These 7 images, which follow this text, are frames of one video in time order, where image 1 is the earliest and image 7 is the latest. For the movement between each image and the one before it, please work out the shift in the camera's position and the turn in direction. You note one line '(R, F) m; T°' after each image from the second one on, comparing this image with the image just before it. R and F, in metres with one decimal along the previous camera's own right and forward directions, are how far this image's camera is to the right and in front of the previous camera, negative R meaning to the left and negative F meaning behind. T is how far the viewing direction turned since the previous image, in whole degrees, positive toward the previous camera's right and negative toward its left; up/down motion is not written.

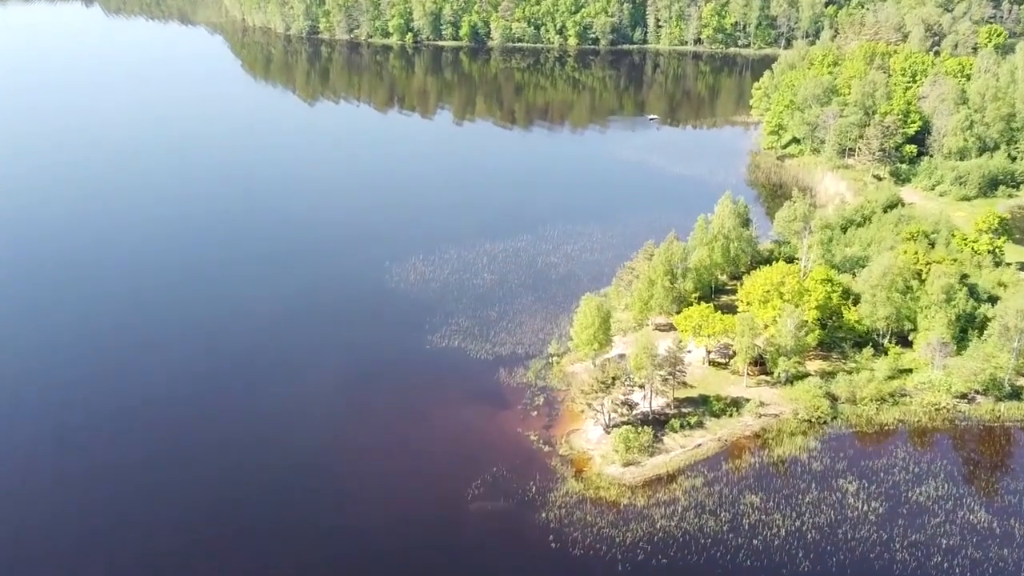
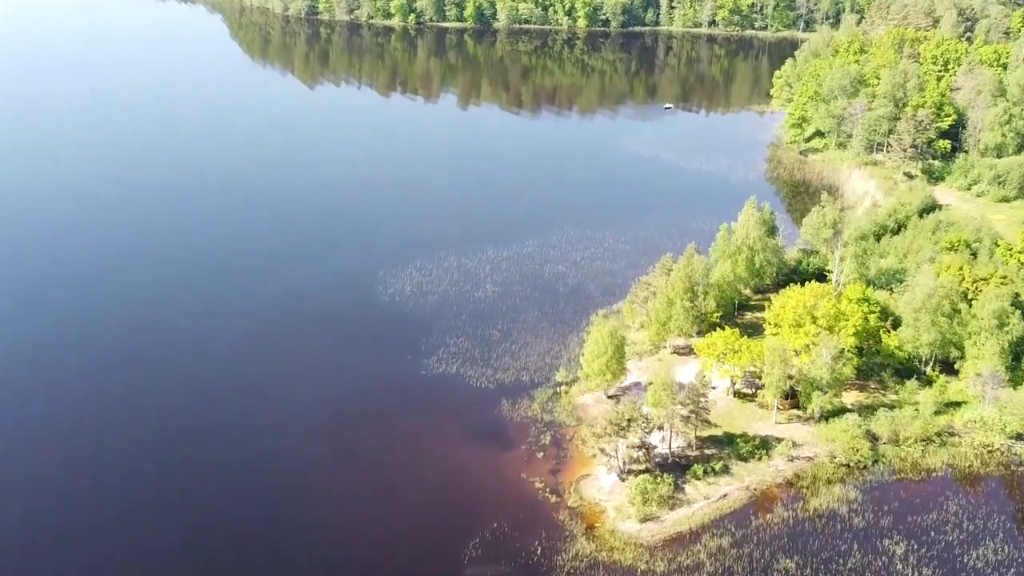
(+0.1, +4.9) m; 0°
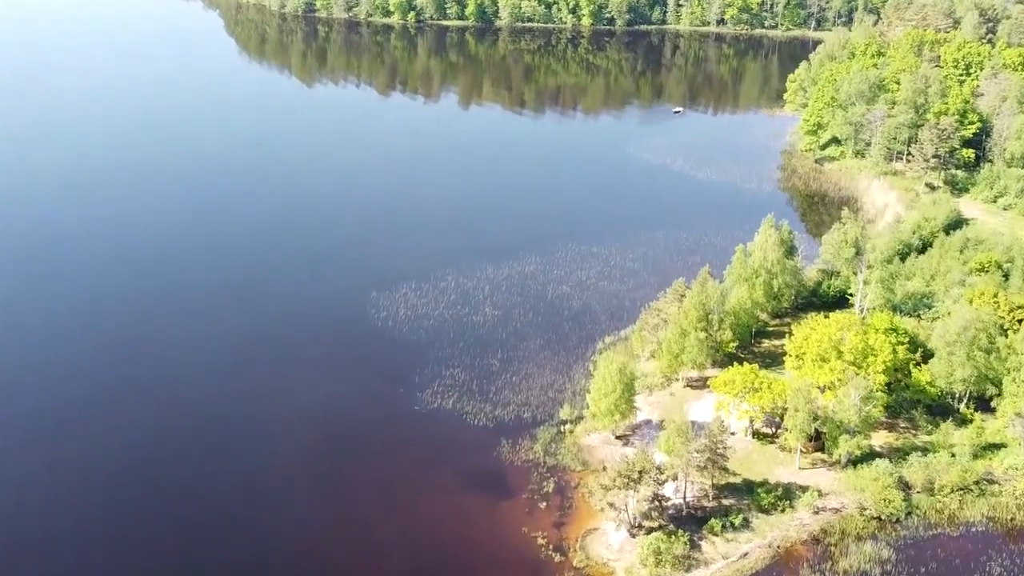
(+0.1, +3.5) m; 0°
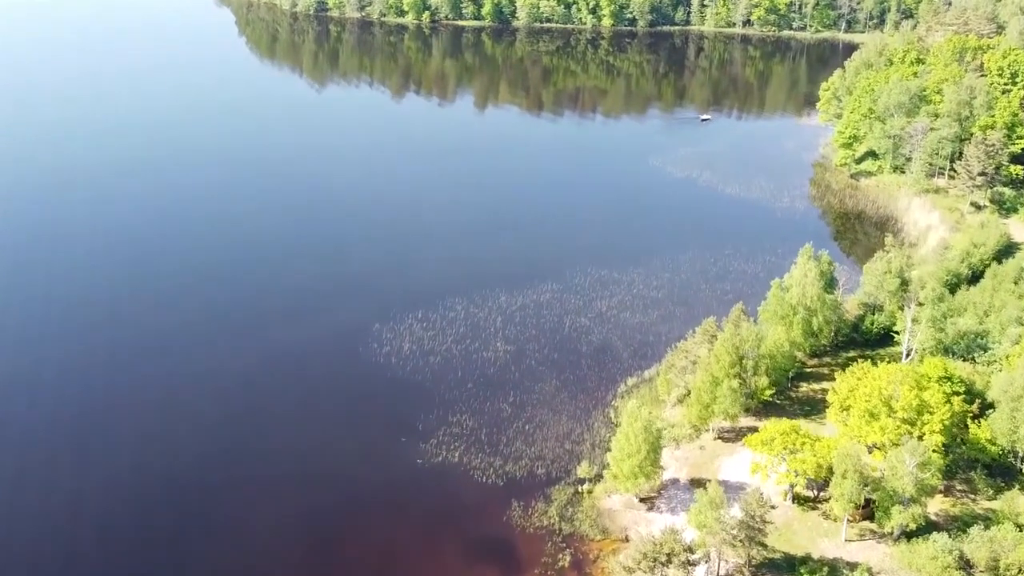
(+0.1, +4.2) m; -1°
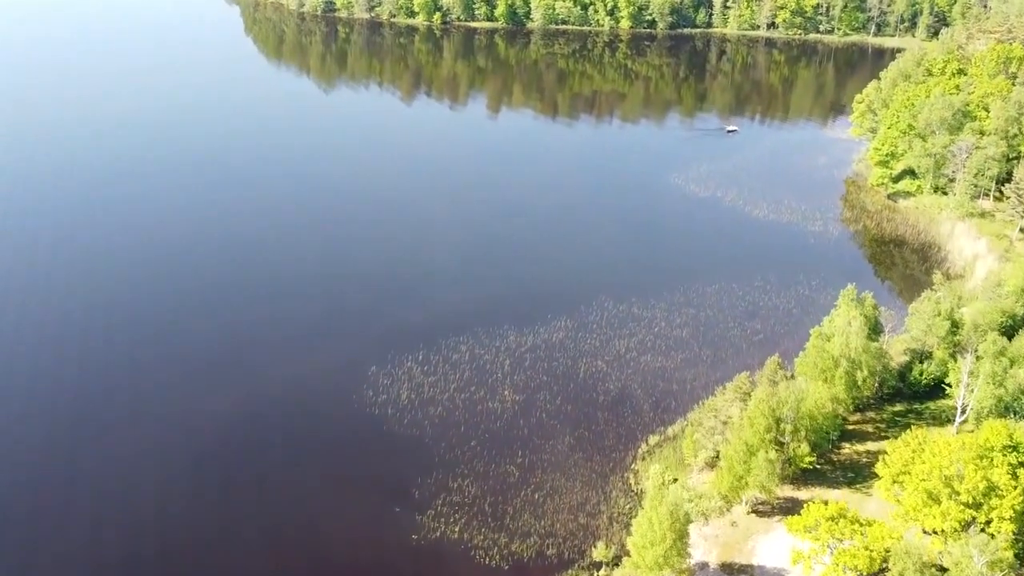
(+0.2, +4.6) m; -1°
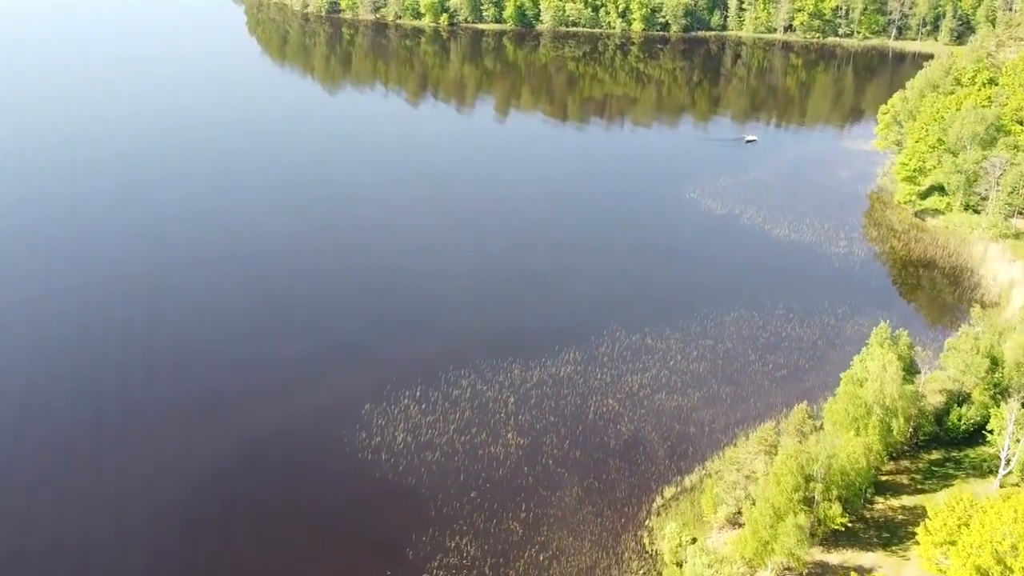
(+0.2, +3.3) m; 0°
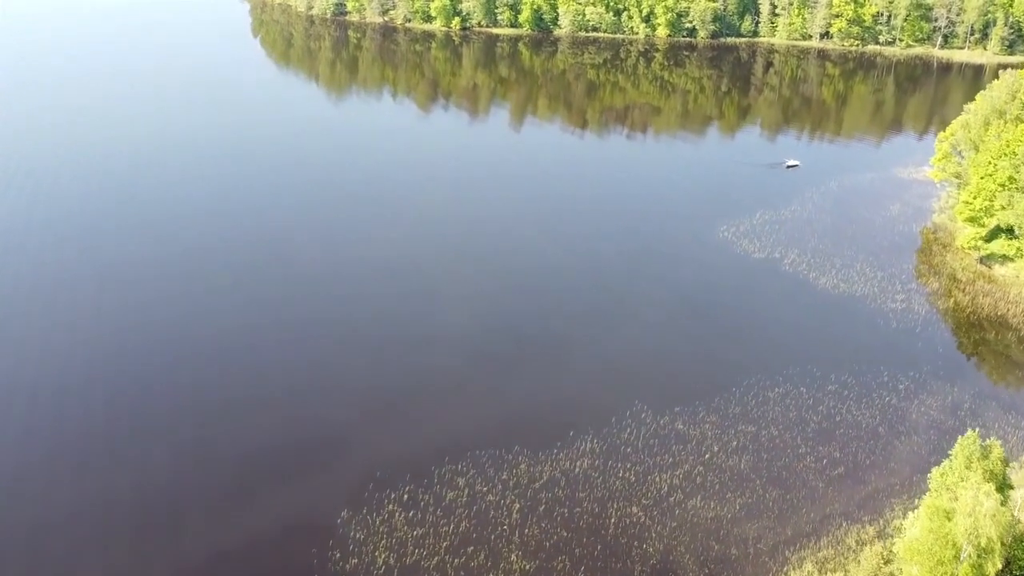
(+0.4, +7.1) m; -1°
